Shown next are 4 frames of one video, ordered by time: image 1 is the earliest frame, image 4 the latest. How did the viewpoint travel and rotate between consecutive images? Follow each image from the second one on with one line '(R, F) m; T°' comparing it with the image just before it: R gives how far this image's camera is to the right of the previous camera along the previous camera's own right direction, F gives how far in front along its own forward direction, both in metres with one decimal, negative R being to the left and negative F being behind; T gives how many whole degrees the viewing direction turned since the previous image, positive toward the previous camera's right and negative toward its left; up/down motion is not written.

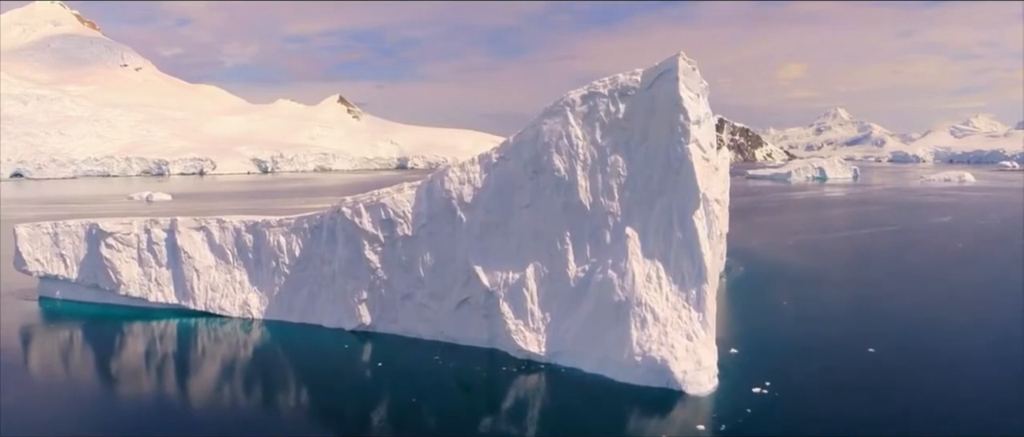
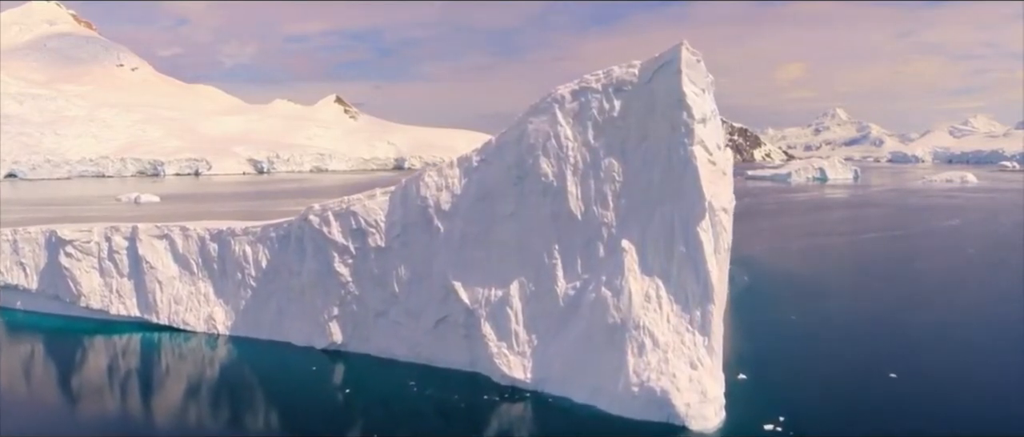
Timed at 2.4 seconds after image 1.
(+0.3, +1.8) m; 0°
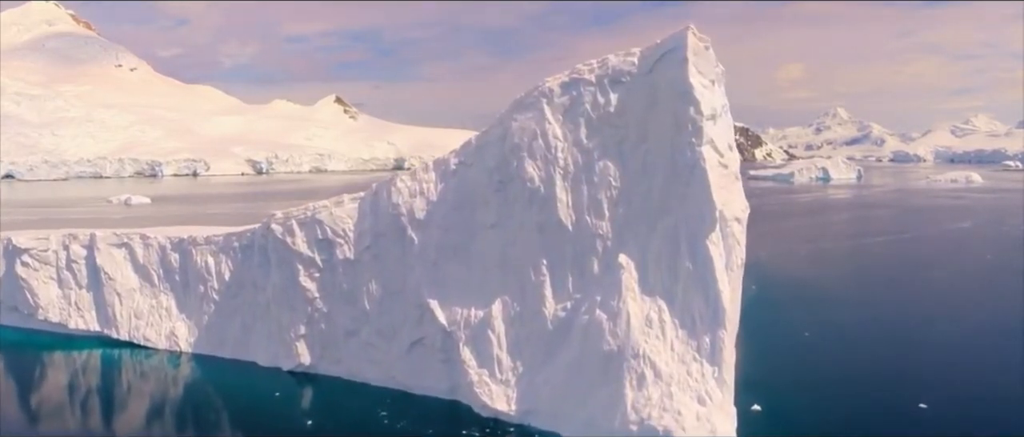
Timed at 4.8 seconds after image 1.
(+0.3, +1.8) m; 0°
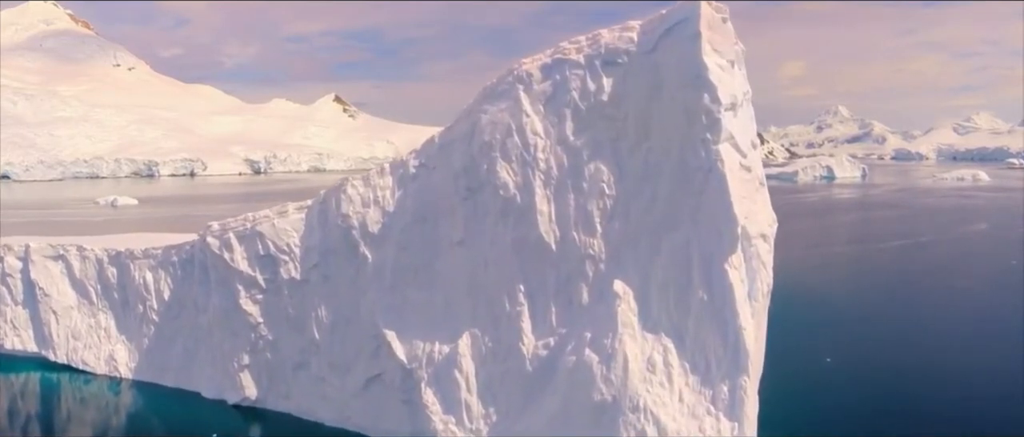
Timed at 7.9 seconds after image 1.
(+0.4, +2.4) m; 0°
